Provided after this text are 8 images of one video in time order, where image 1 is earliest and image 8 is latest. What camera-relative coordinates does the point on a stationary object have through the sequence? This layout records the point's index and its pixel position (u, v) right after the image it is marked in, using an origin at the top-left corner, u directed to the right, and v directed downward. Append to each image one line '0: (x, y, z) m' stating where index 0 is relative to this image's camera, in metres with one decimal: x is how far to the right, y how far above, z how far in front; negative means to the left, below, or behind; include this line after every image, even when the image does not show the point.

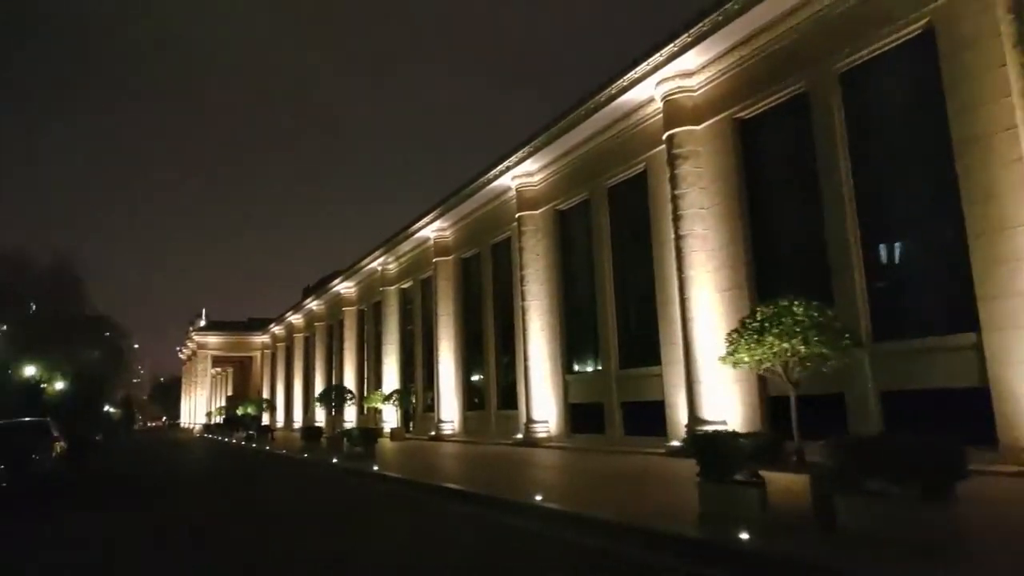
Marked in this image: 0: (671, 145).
0: (+3.7, +3.3, +17.0) m
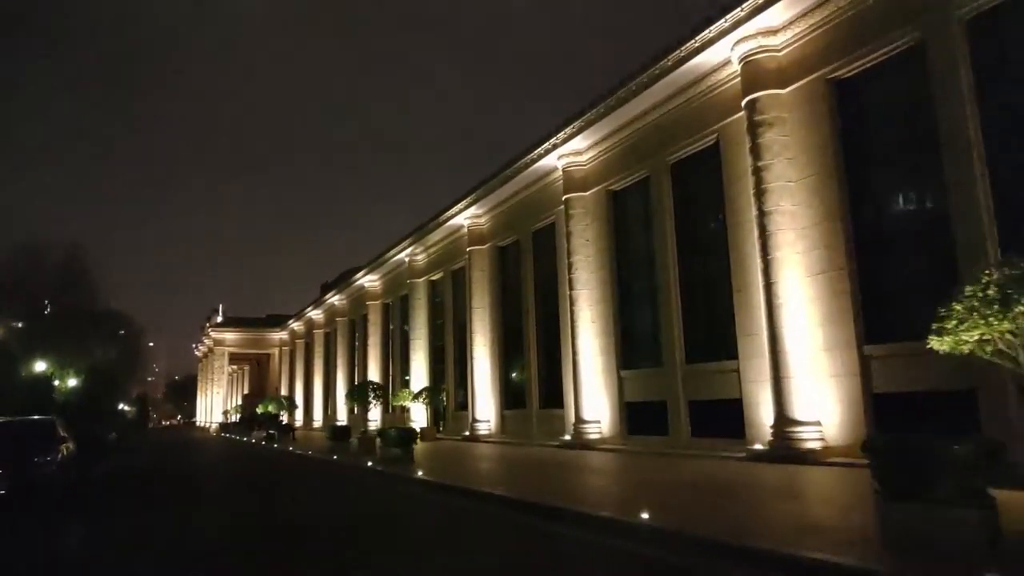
0: (+4.9, +3.6, +15.1) m
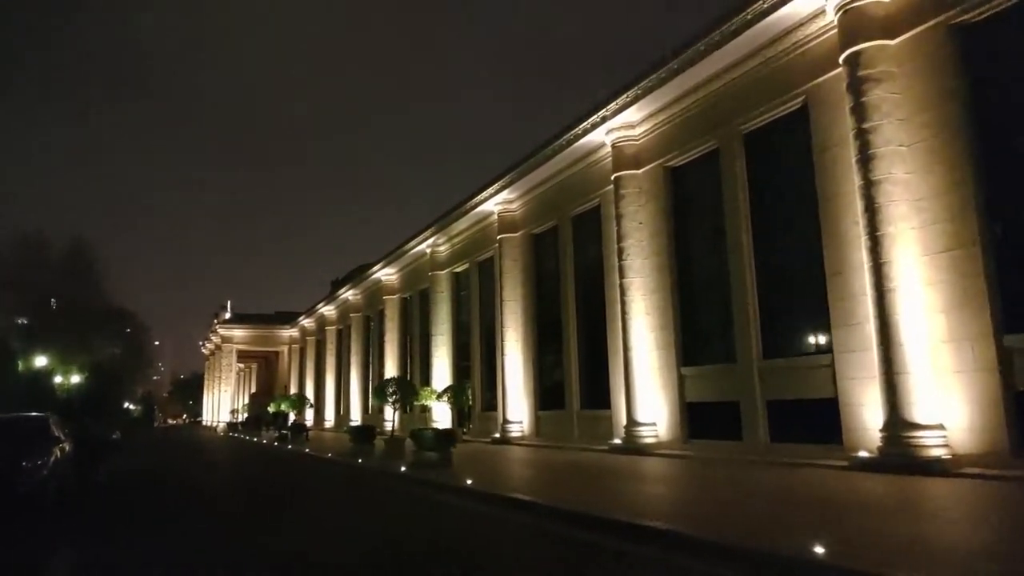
0: (+6.0, +3.9, +13.0) m
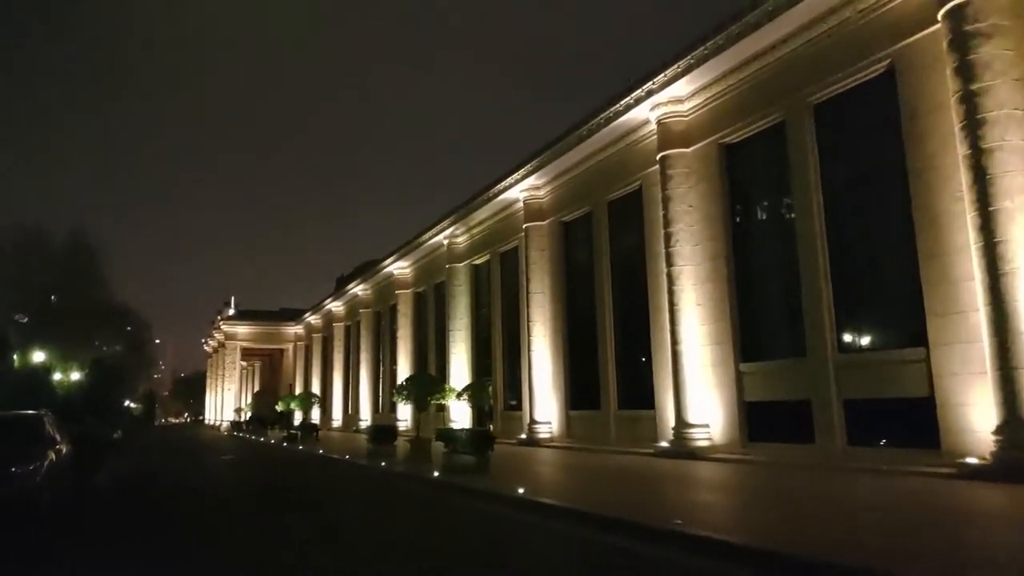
0: (+6.9, +4.2, +11.5) m
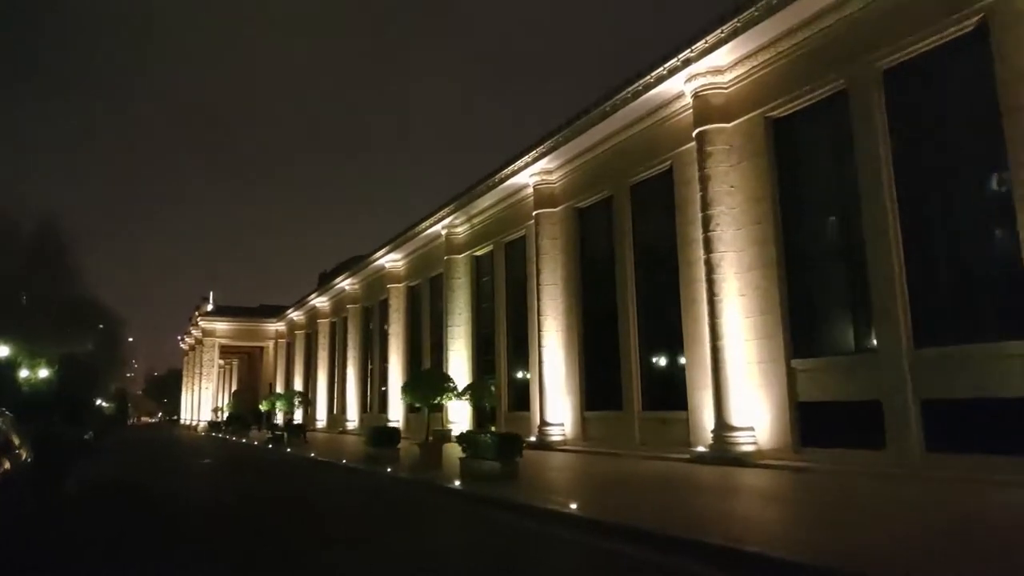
0: (+7.6, +4.4, +9.9) m
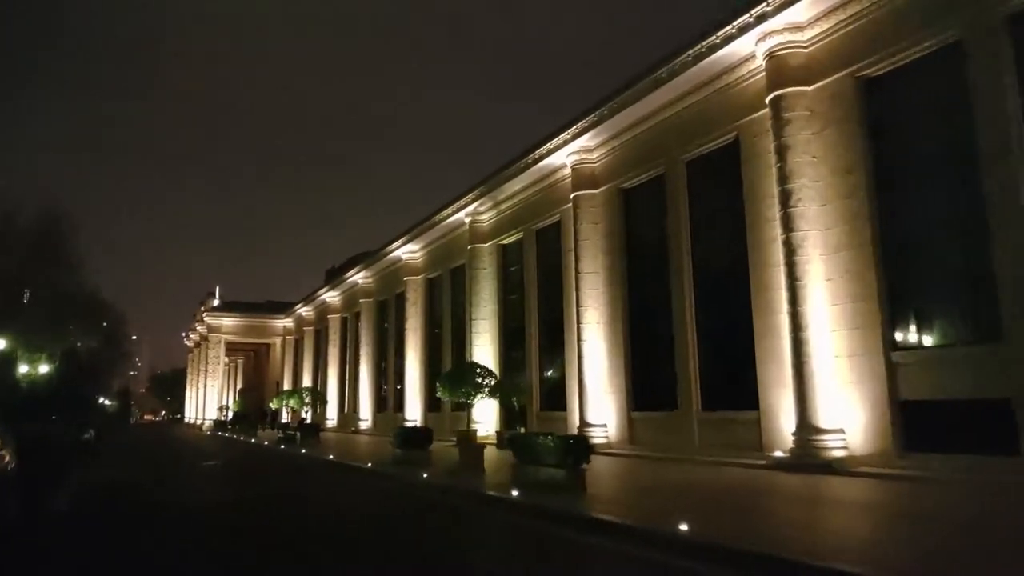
0: (+8.6, +4.7, +8.1) m
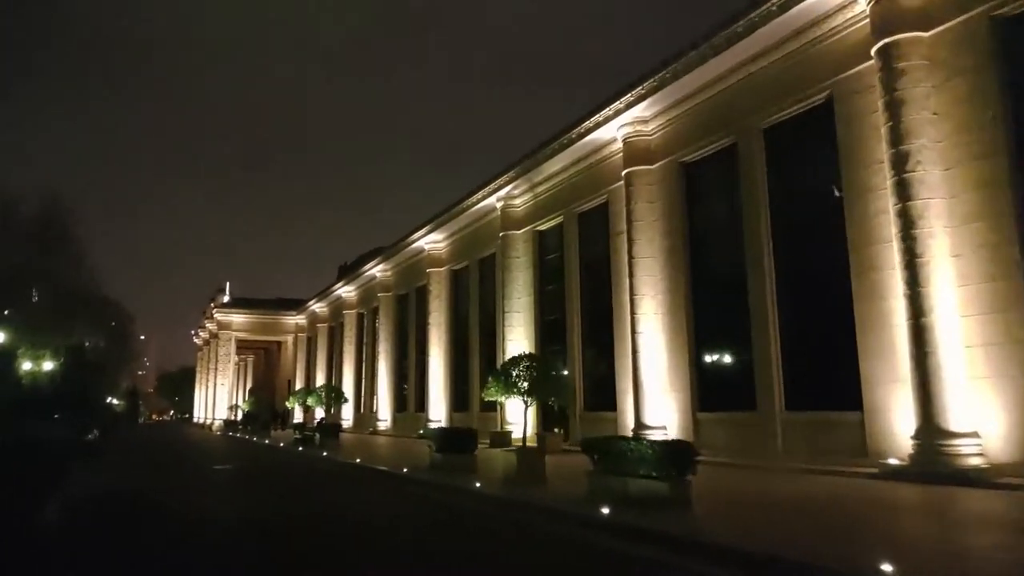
0: (+9.7, +5.0, +6.0) m
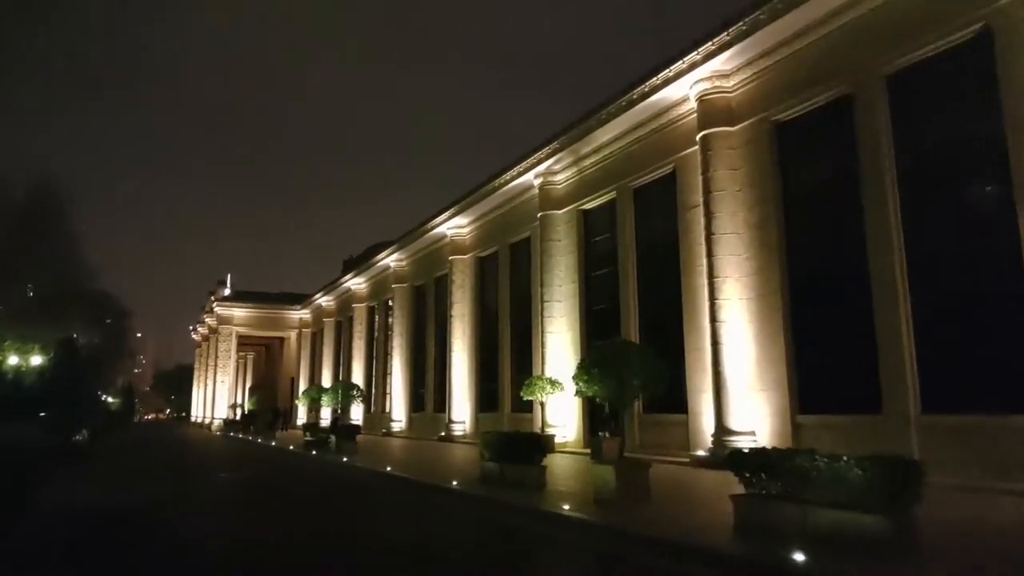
0: (+11.0, +5.4, +3.4) m
